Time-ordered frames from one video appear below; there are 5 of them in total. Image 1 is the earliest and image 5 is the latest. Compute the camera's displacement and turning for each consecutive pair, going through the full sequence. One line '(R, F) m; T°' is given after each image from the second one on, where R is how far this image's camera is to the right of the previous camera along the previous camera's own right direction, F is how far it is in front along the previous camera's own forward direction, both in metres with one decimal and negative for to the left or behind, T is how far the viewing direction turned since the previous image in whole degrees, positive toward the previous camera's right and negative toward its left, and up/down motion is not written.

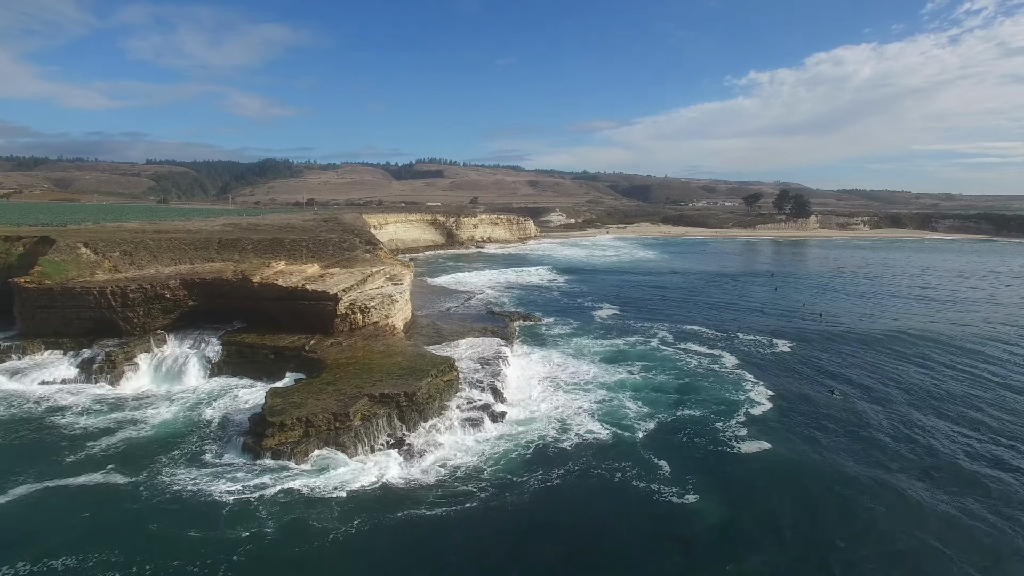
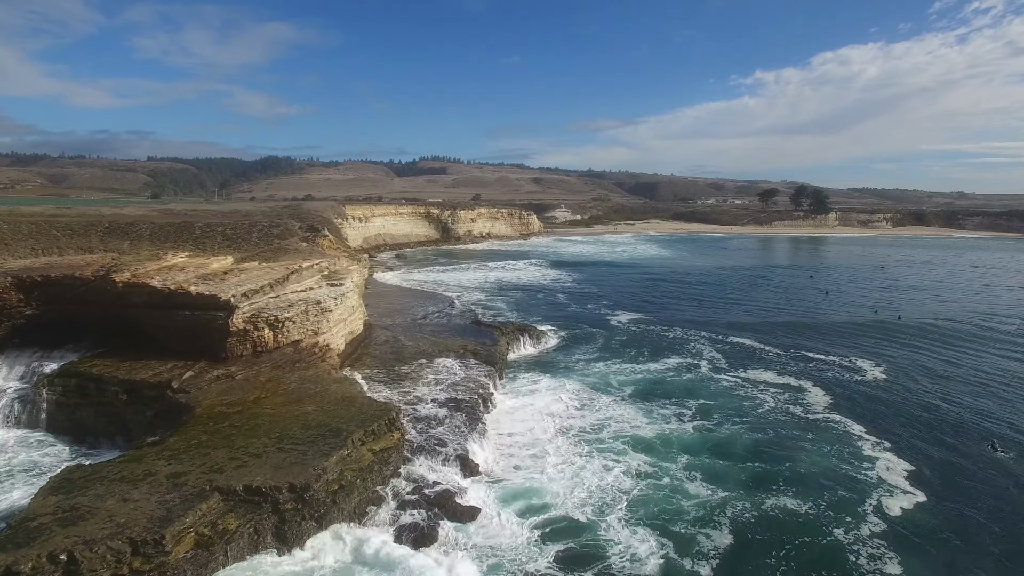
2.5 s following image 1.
(+0.4, +7.1) m; 0°
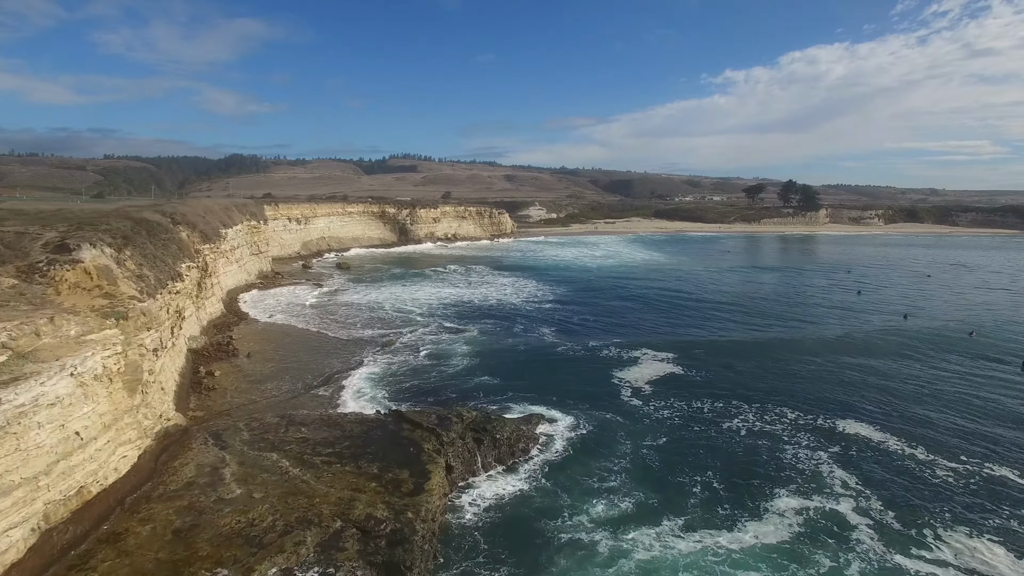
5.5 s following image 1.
(+0.4, +9.9) m; +2°
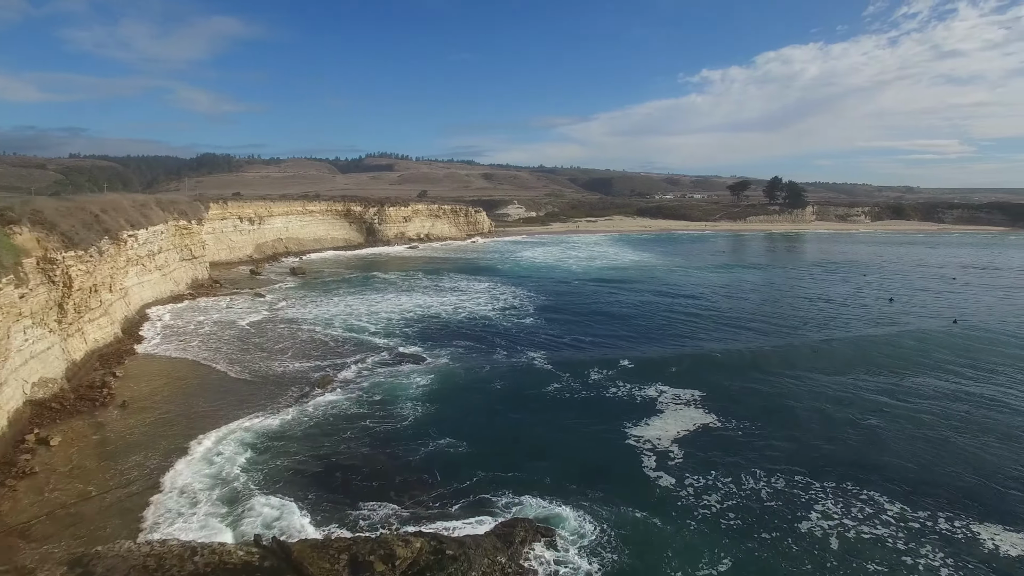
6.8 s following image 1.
(+0.1, +5.0) m; +2°
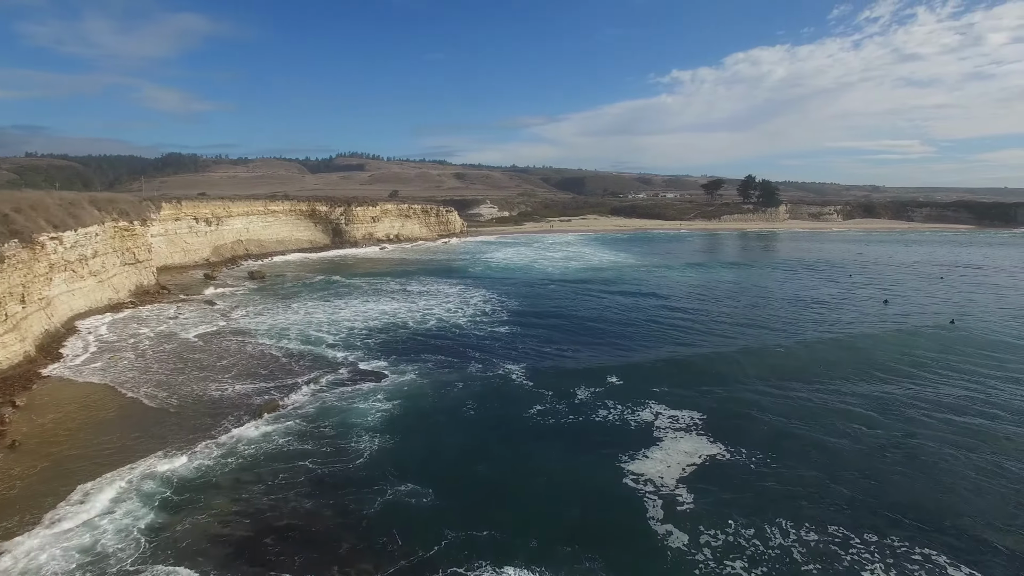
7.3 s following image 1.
(0.0, +2.1) m; +2°
